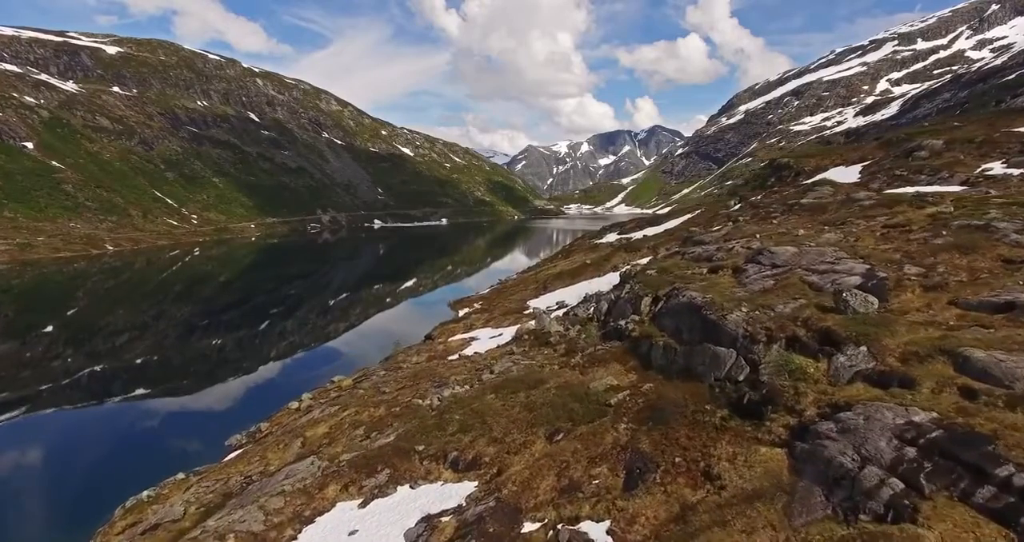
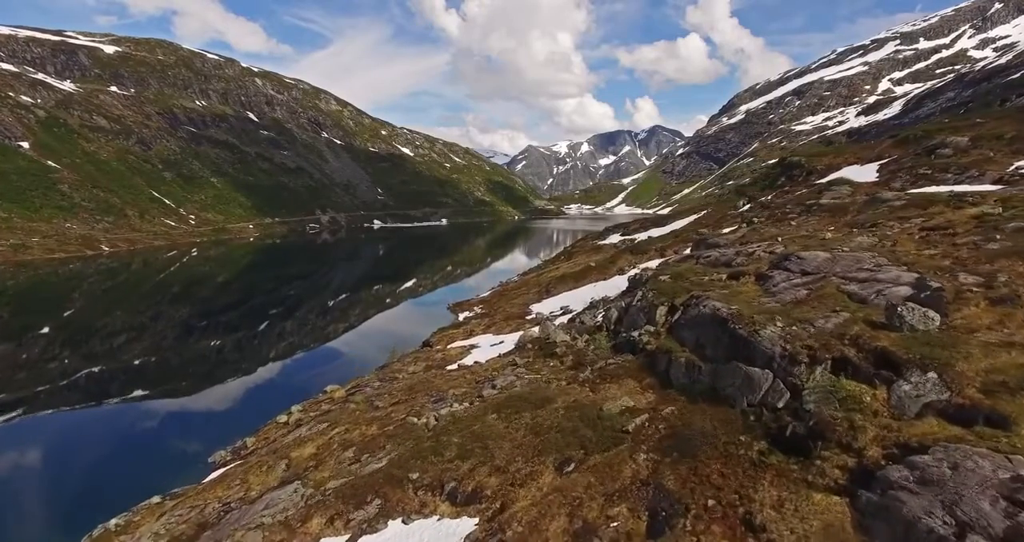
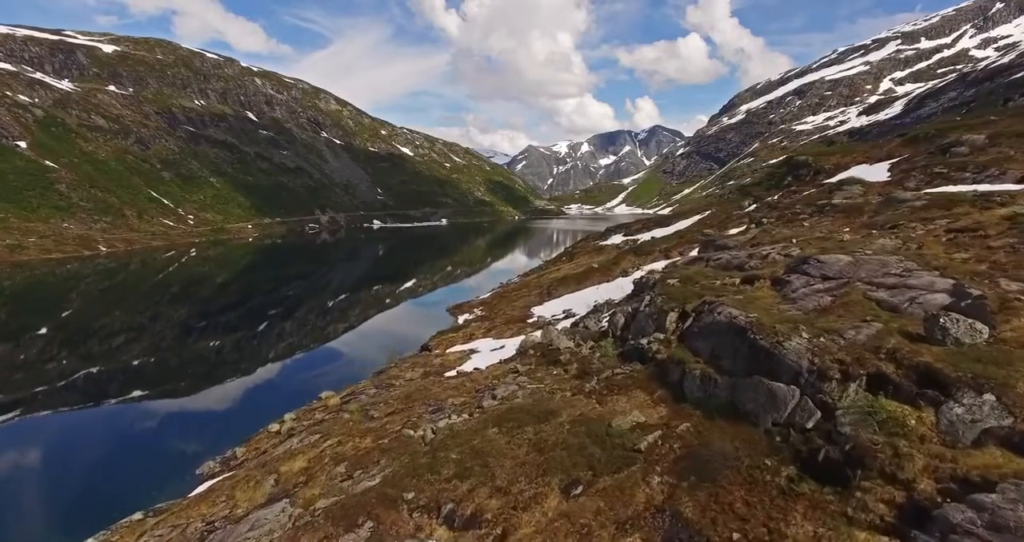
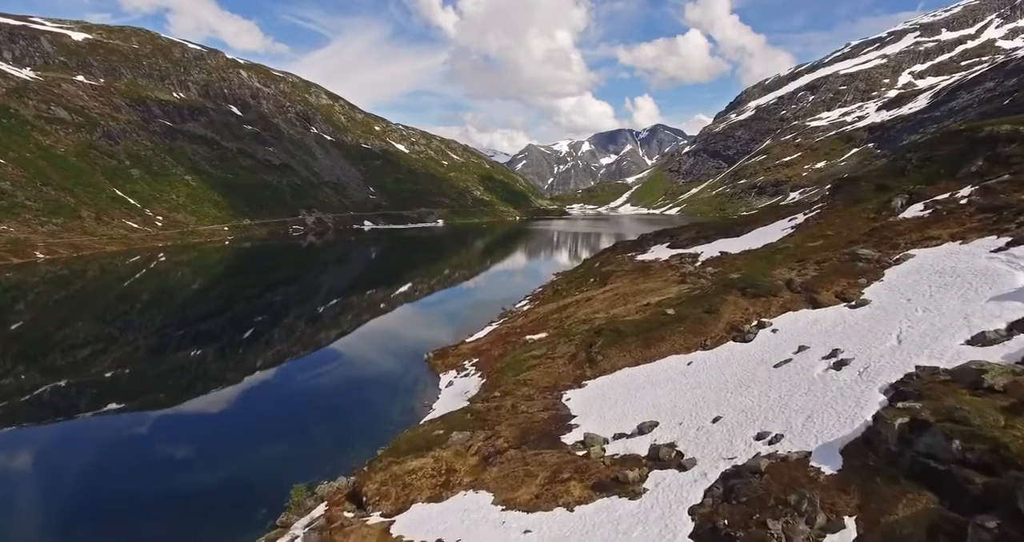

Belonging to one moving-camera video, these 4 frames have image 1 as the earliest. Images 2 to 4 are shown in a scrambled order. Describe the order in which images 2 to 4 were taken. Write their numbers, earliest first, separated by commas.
2, 3, 4
